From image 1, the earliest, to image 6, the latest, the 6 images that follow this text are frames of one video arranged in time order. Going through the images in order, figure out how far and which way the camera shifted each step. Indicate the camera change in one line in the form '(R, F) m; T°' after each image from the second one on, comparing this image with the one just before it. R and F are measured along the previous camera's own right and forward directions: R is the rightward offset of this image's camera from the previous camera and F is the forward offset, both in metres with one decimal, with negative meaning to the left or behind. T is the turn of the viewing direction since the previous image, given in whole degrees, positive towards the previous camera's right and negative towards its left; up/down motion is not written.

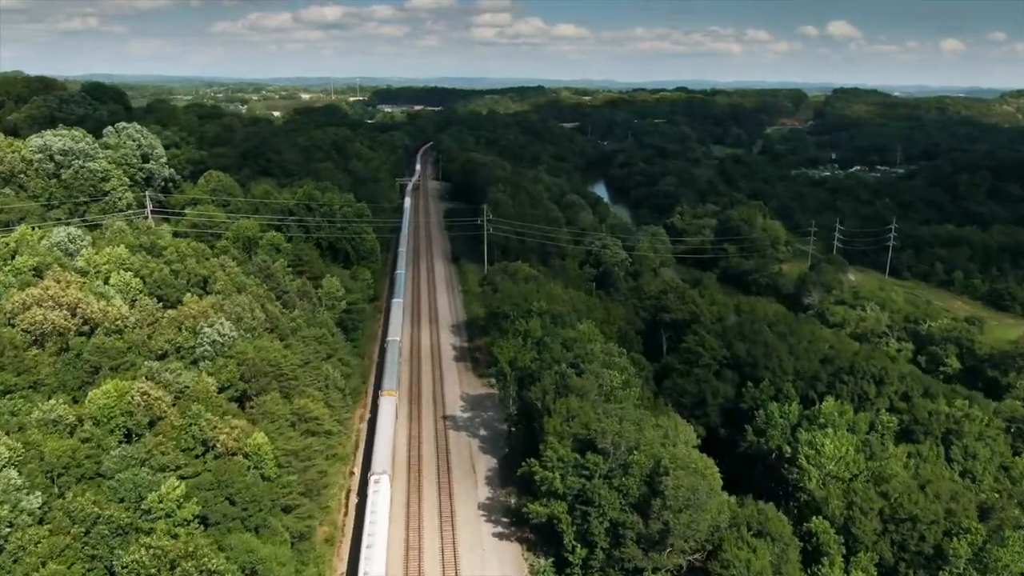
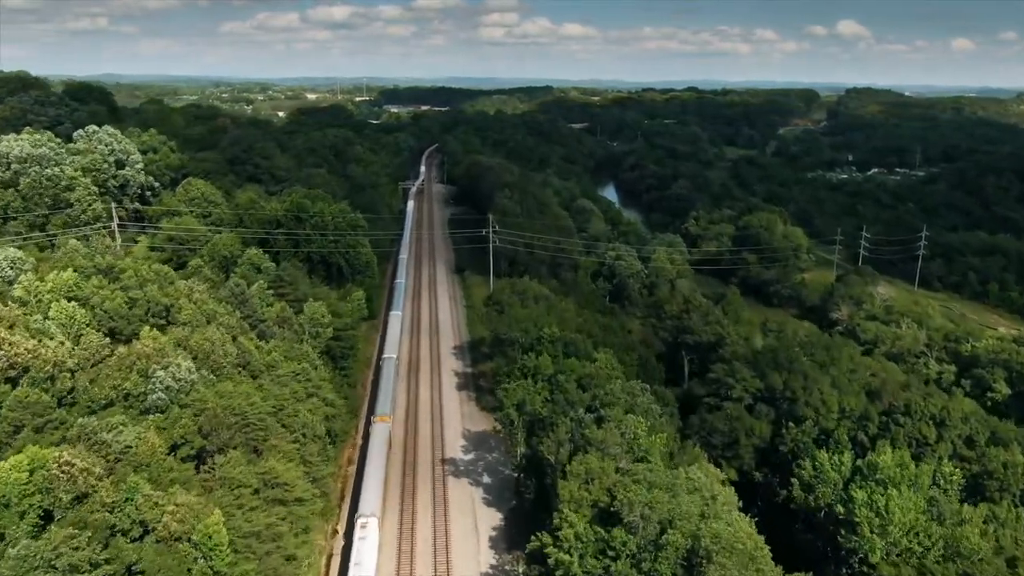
(0.0, +5.1) m; 0°
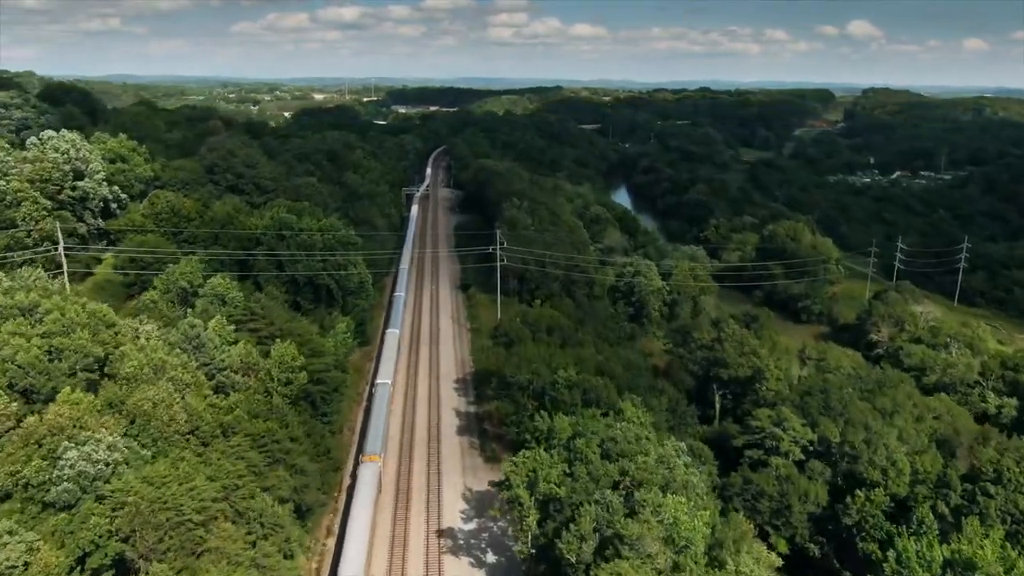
(0.0, +6.1) m; -1°
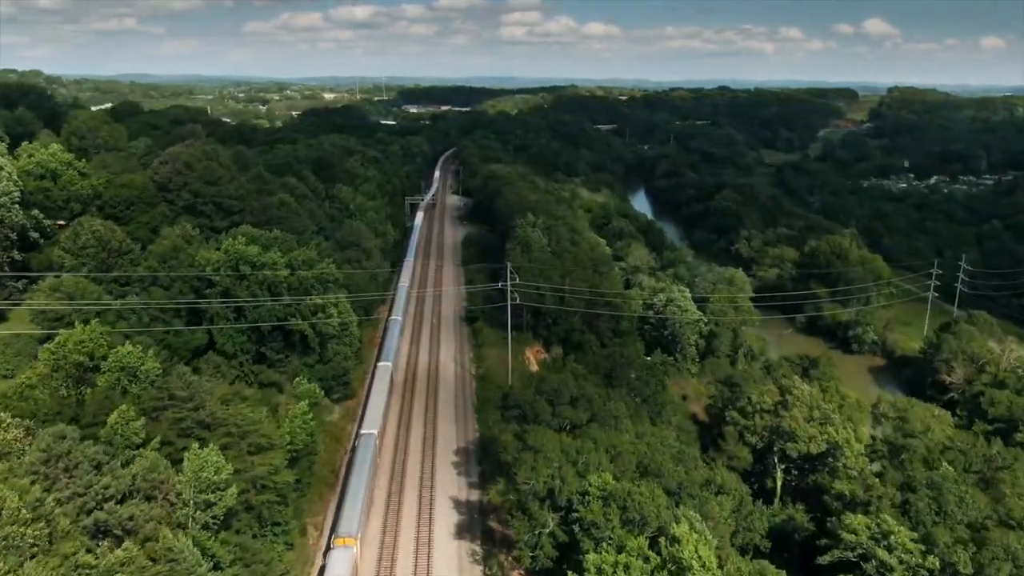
(0.0, +9.4) m; -1°
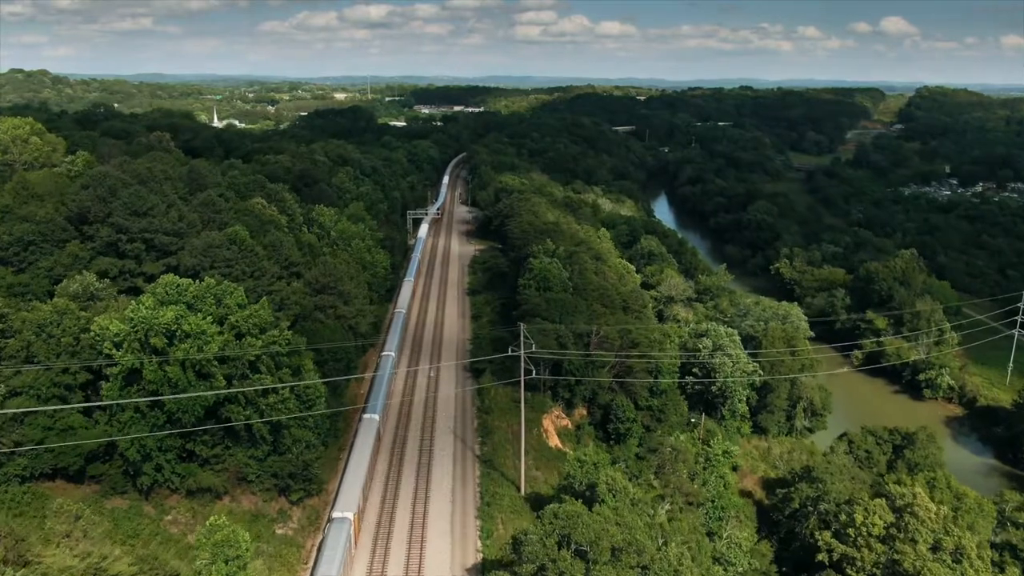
(0.0, +10.4) m; -1°
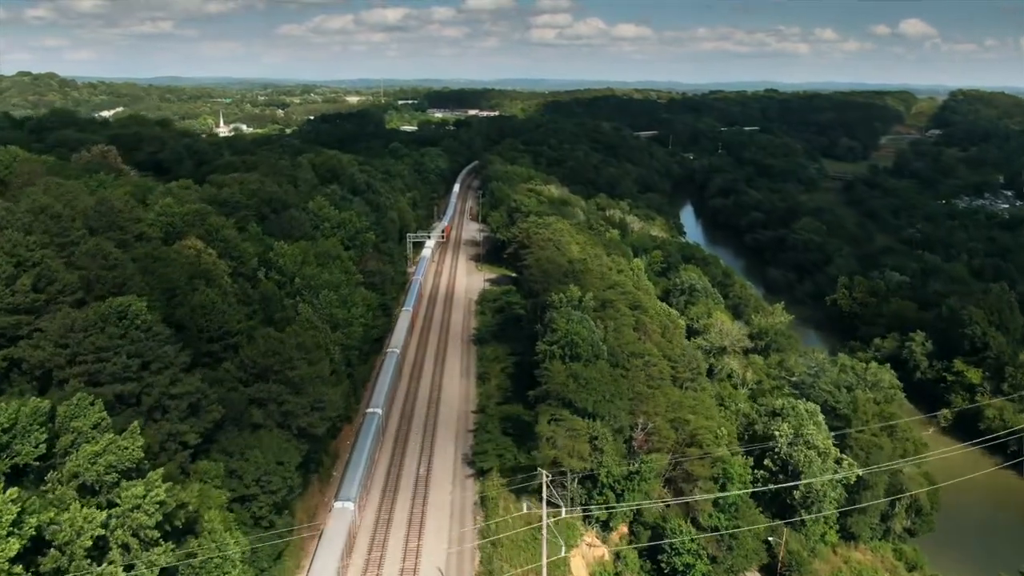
(0.0, +12.1) m; -1°
